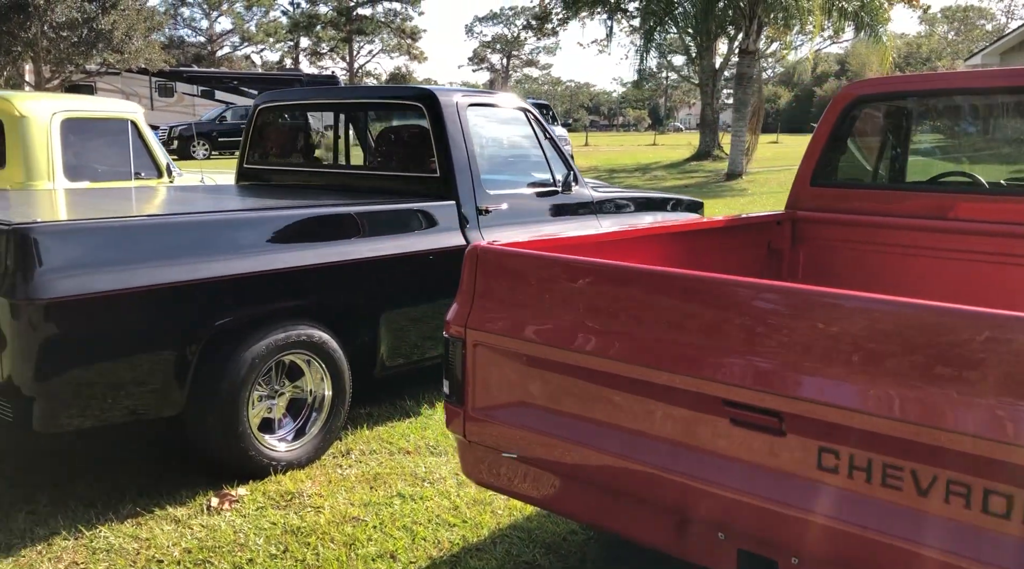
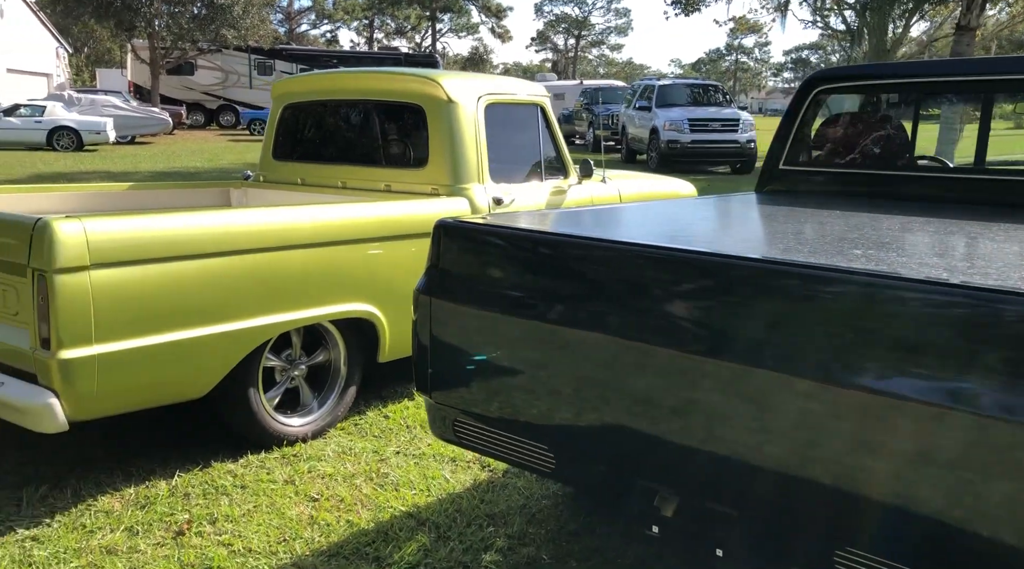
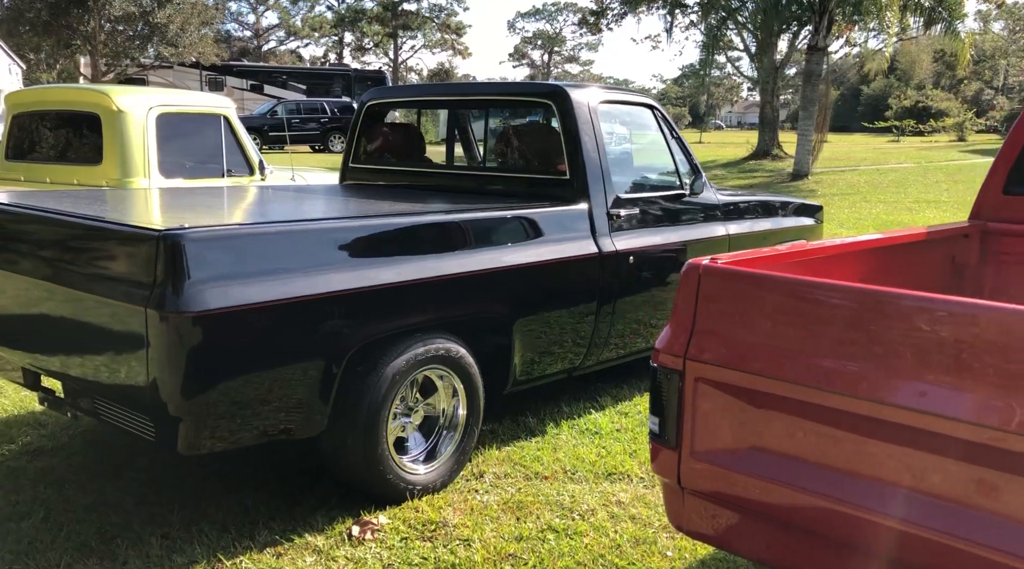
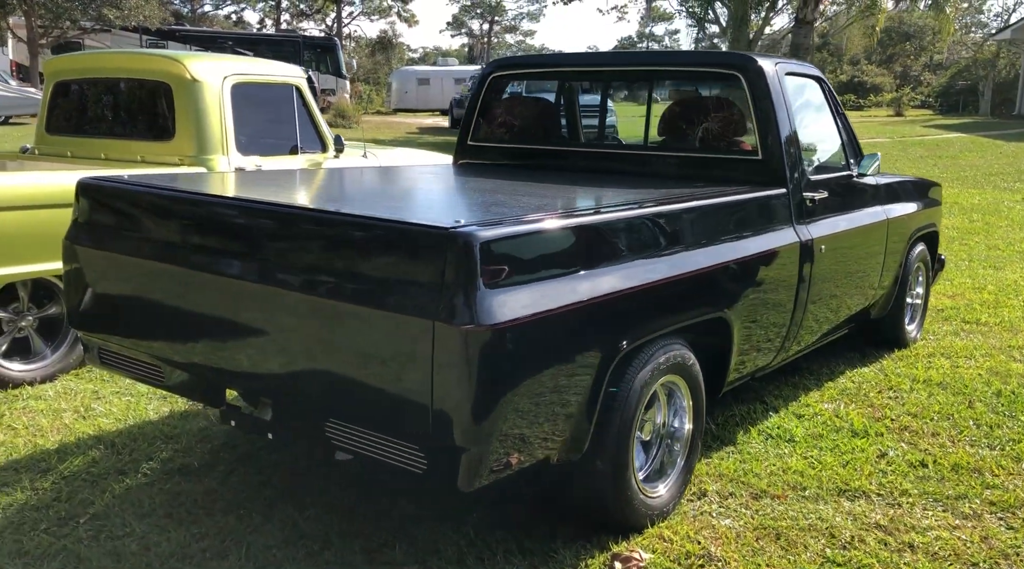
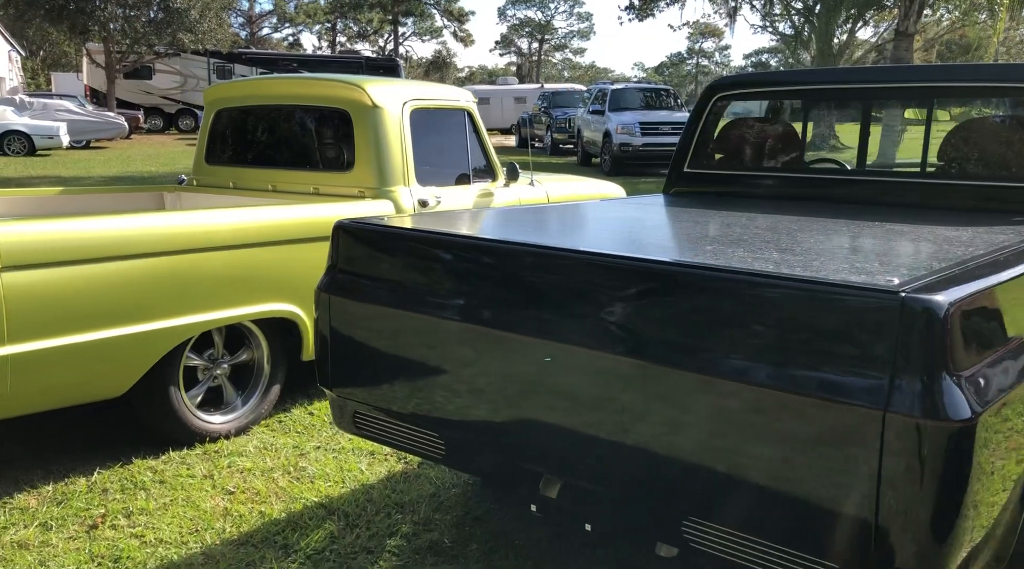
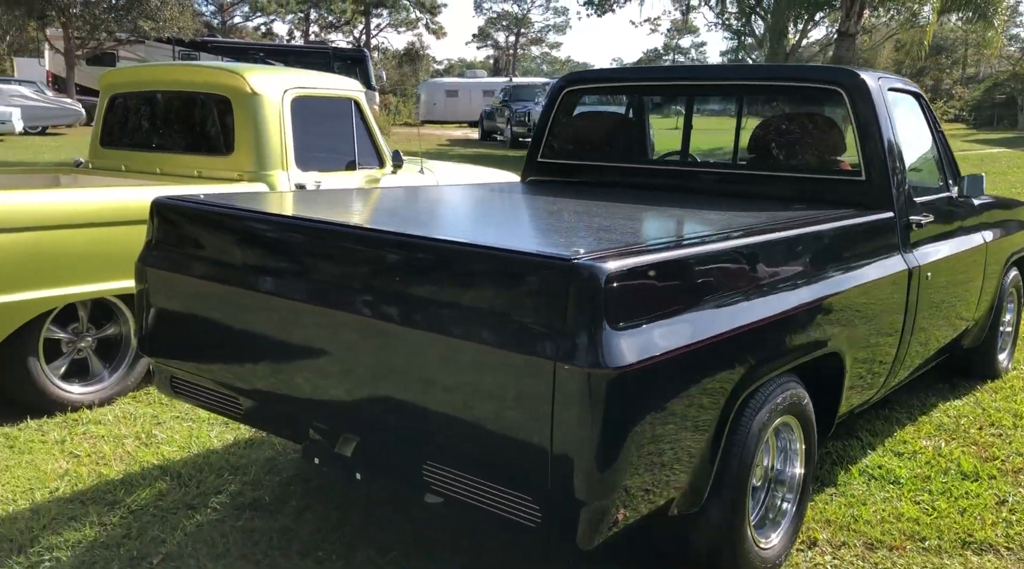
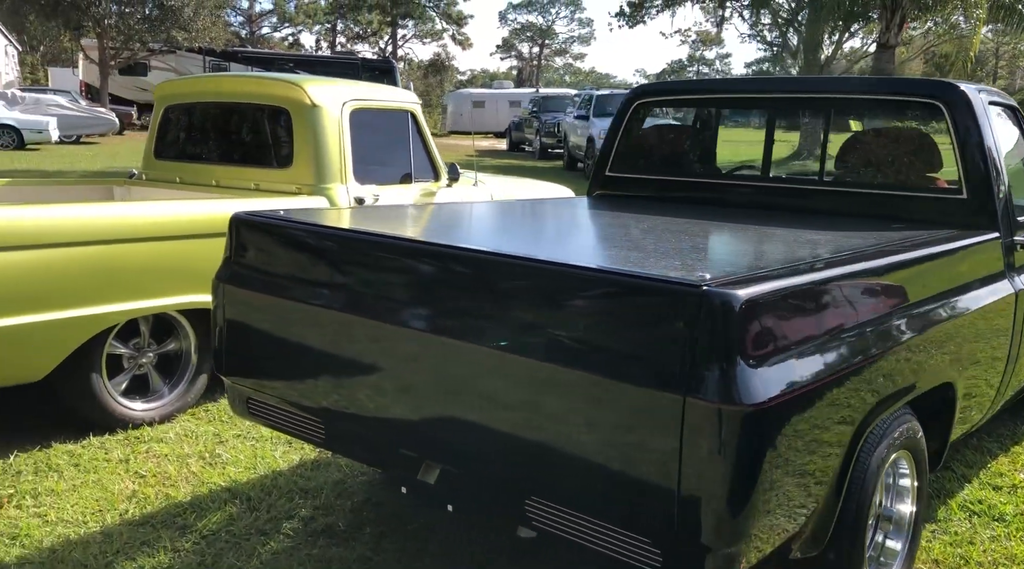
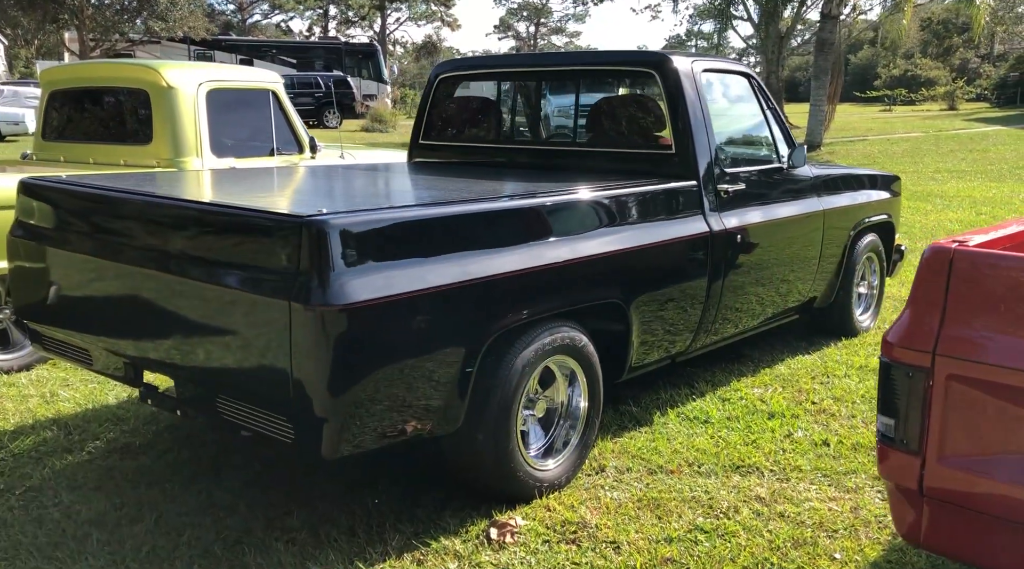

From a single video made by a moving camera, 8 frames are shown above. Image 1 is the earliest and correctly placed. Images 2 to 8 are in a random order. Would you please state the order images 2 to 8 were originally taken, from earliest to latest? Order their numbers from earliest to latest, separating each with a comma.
3, 8, 4, 6, 7, 5, 2
